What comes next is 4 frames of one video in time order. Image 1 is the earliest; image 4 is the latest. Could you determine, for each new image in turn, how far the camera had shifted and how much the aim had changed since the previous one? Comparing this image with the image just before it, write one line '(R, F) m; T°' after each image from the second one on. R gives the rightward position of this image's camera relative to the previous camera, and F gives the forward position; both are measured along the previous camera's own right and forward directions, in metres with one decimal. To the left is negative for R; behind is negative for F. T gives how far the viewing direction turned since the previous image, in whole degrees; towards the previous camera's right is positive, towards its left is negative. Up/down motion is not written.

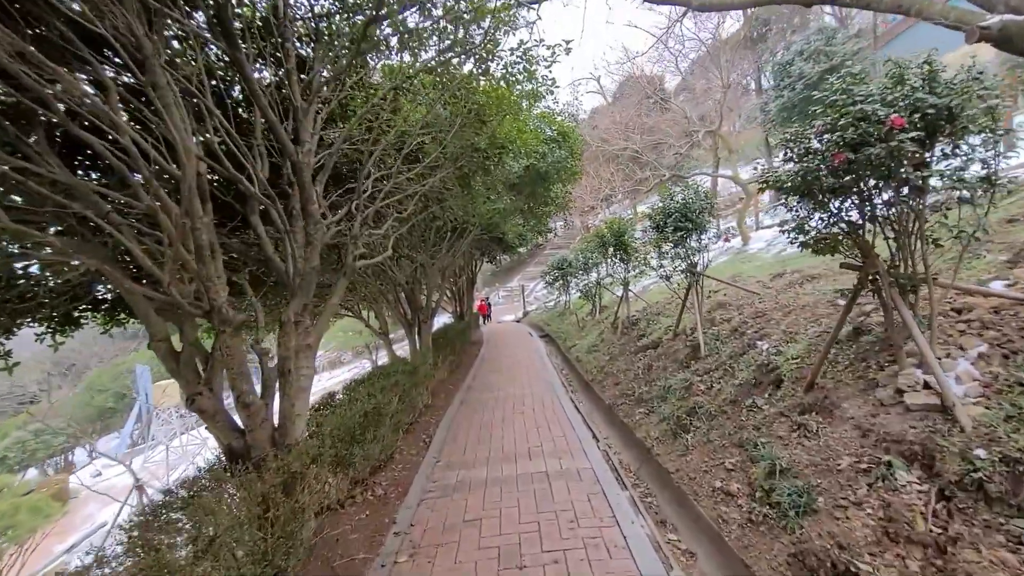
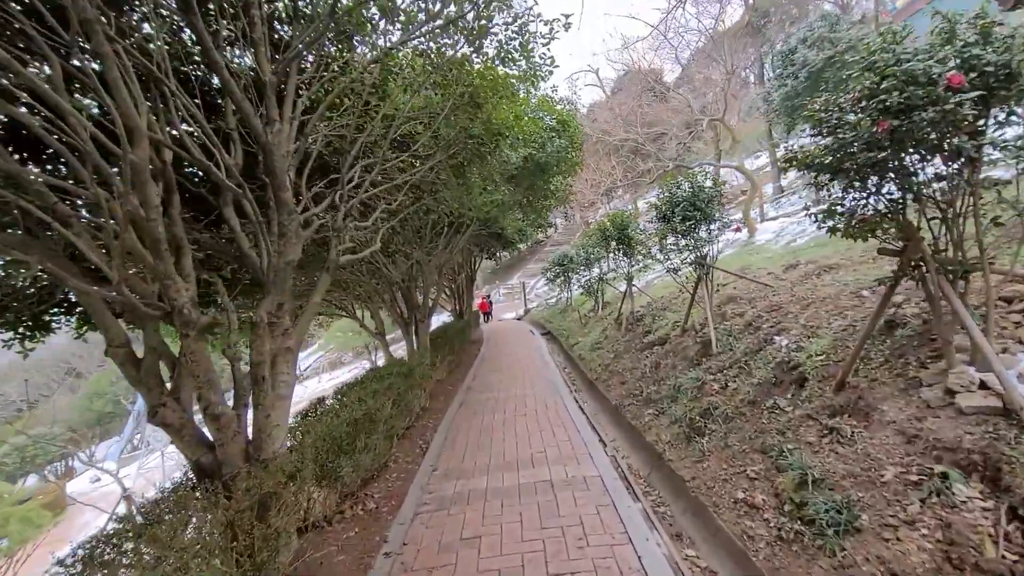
(0.0, +0.3) m; 0°
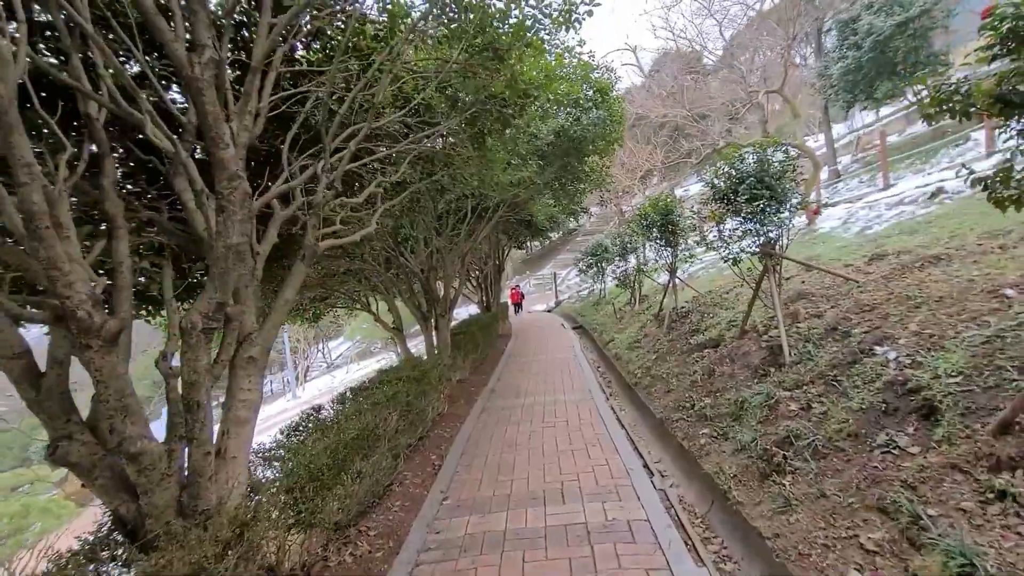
(0.0, +0.8) m; -4°
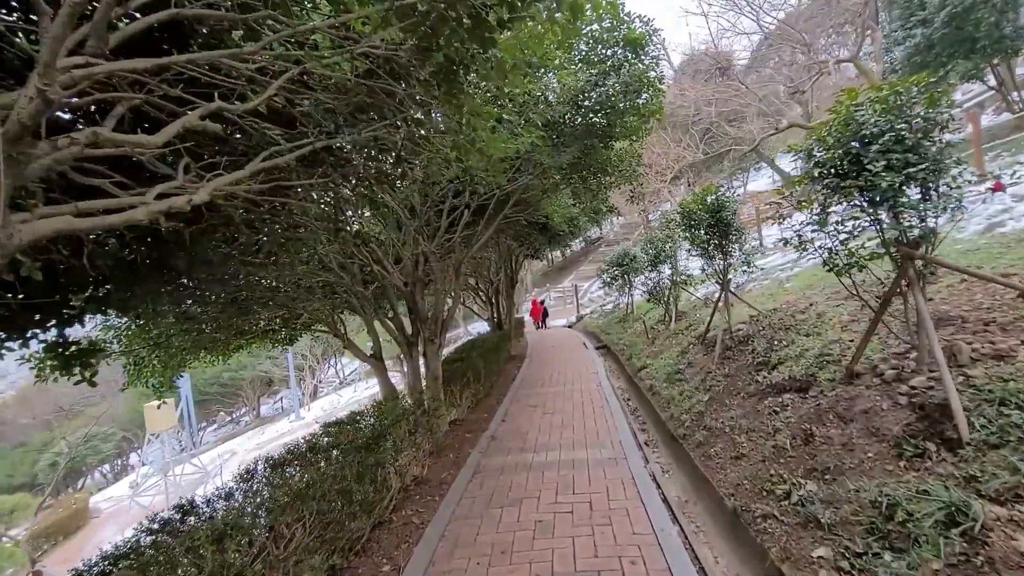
(+0.2, +1.6) m; -3°
